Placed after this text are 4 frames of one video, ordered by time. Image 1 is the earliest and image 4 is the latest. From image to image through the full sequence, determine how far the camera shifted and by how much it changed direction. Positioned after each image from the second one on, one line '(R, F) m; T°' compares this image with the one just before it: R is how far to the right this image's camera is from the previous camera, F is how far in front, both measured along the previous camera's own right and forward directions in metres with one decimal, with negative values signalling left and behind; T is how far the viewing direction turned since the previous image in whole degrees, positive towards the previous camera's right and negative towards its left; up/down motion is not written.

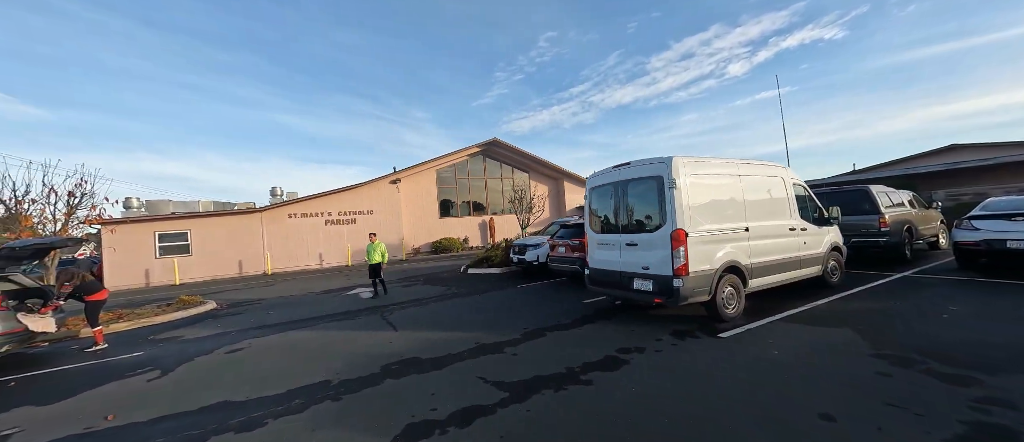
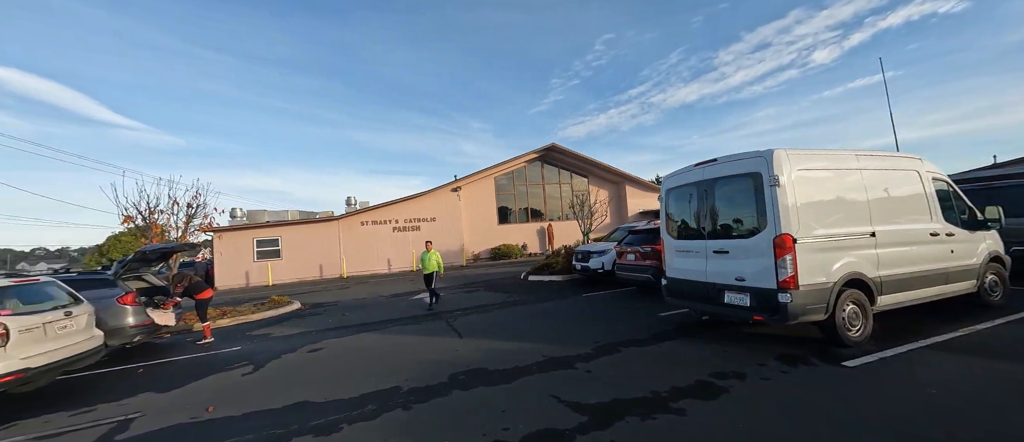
(-0.1, +0.2) m; -9°
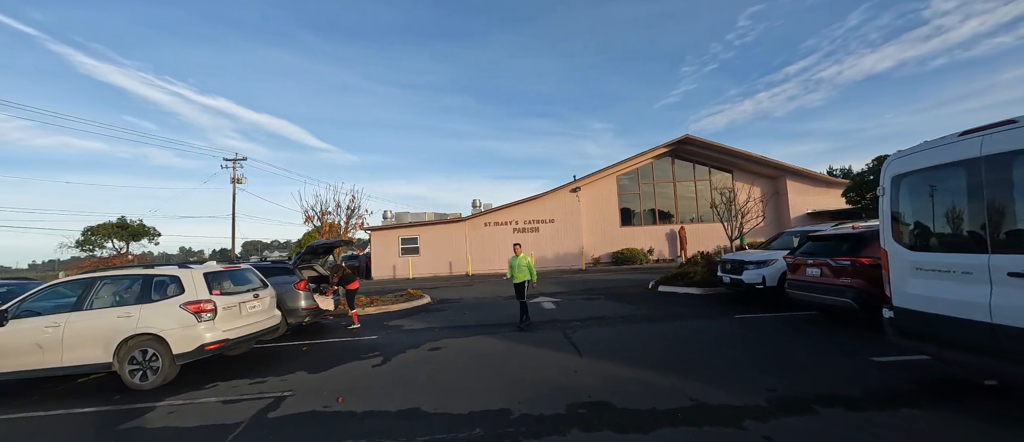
(-0.1, +0.7) m; -19°
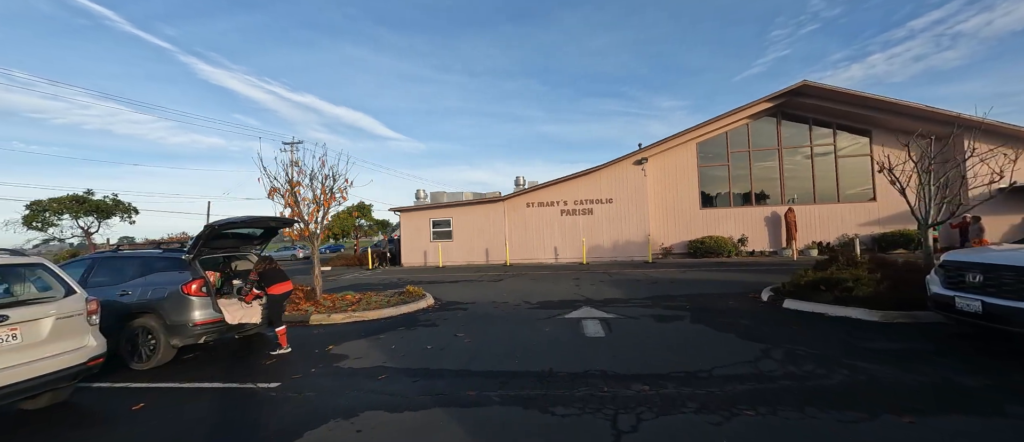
(+0.6, +4.0) m; -9°
